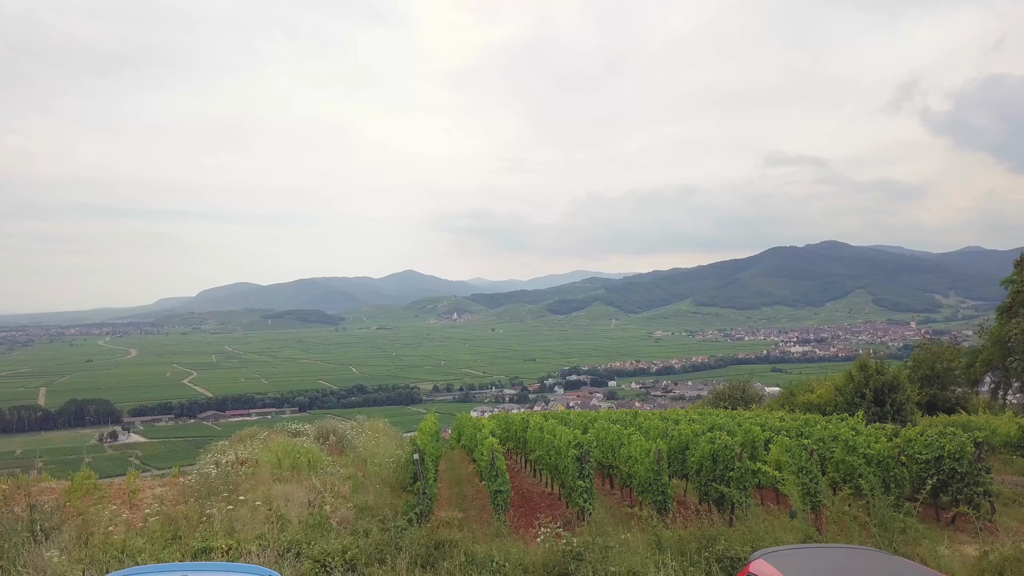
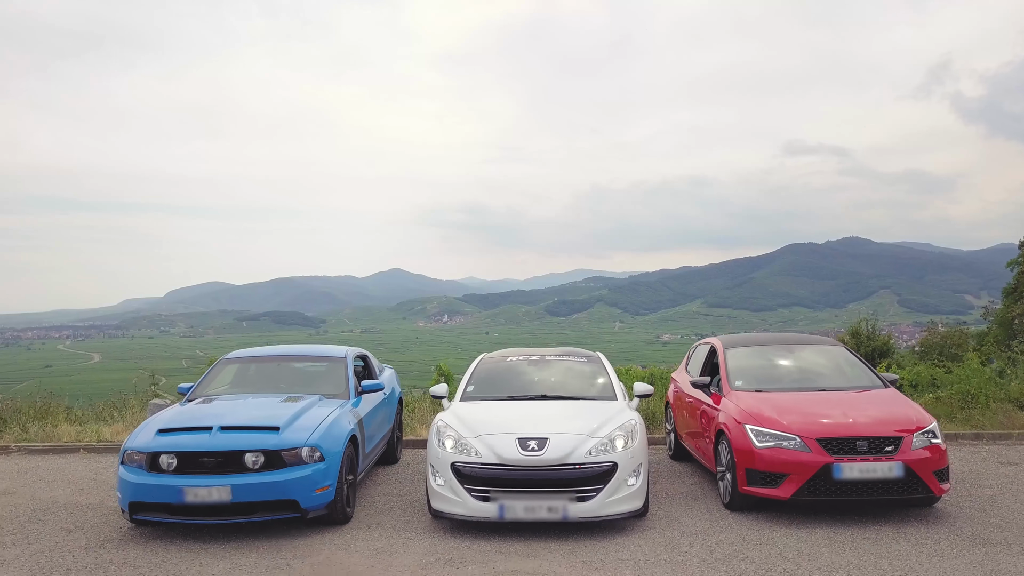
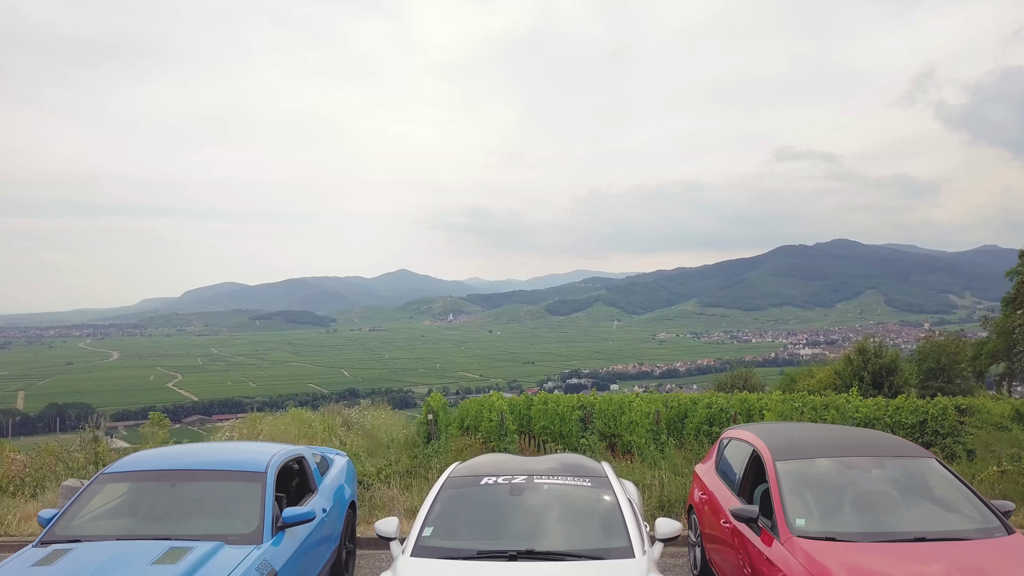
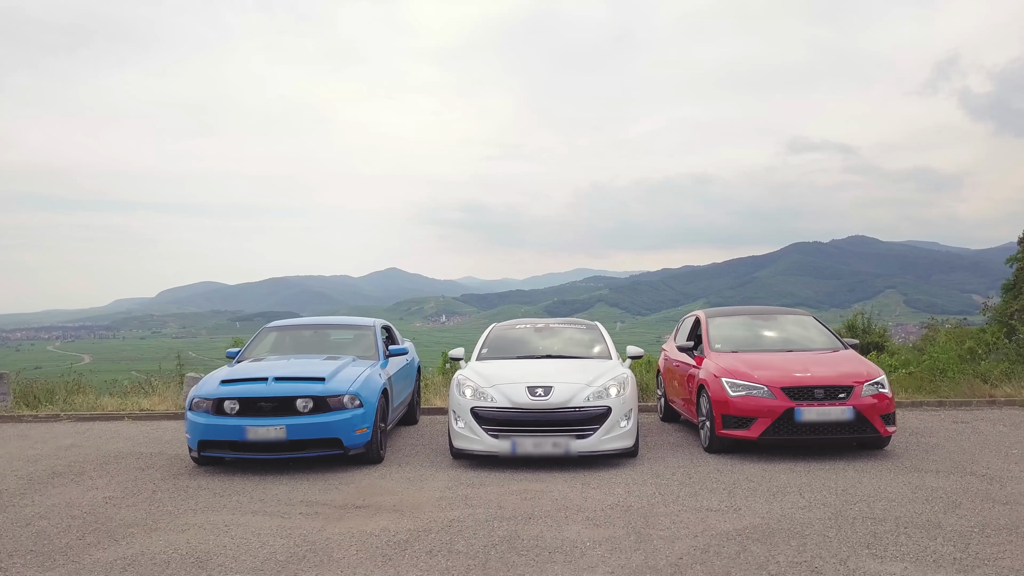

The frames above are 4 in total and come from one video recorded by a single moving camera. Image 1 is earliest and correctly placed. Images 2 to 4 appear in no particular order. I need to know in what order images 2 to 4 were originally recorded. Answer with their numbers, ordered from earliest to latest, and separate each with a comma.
3, 2, 4
